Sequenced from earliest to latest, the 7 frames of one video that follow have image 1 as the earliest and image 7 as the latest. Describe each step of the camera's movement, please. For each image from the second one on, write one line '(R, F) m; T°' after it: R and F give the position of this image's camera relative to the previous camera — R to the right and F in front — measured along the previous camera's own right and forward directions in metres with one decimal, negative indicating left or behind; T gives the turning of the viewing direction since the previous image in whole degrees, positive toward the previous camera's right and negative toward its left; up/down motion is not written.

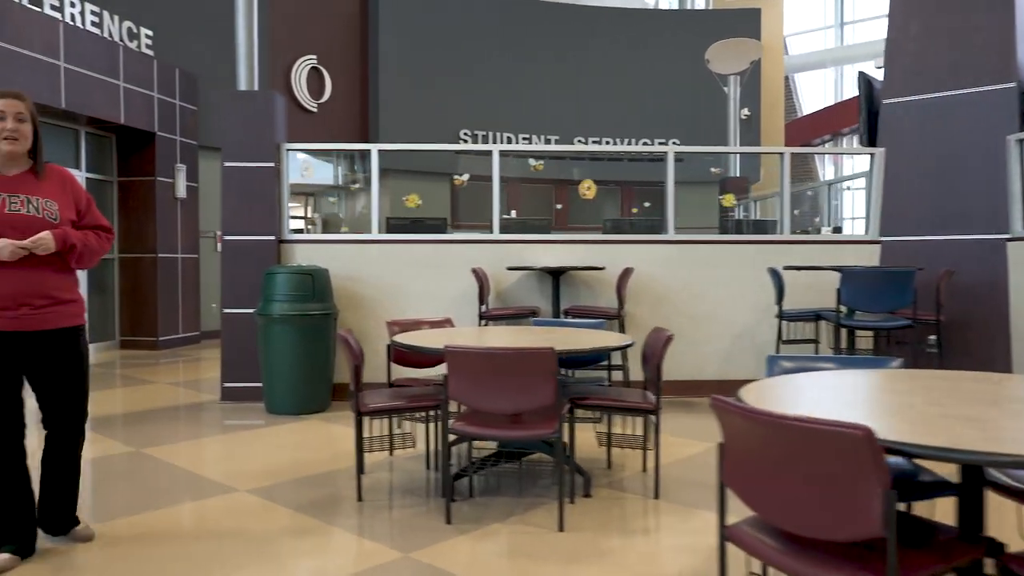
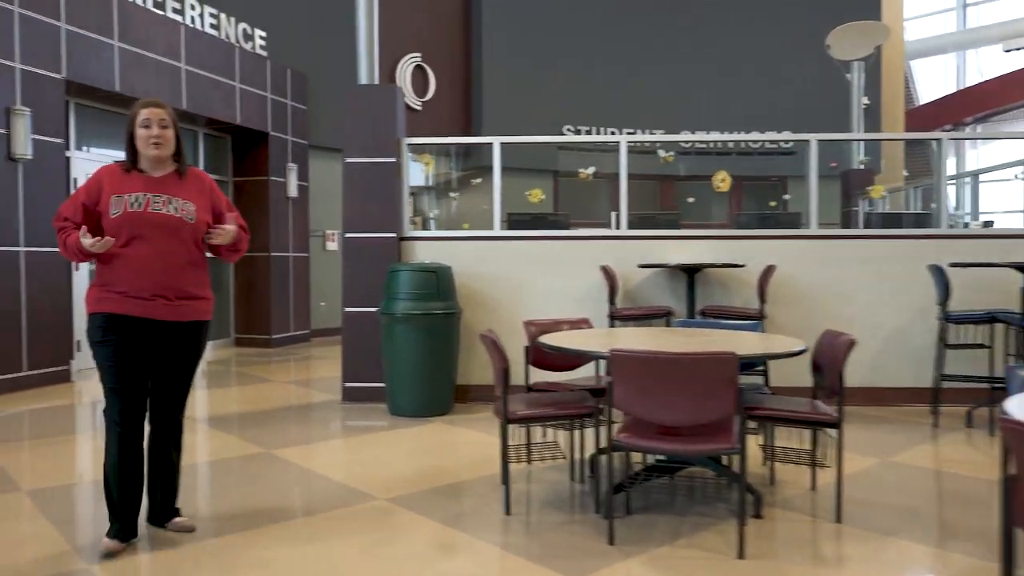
(-0.3, +0.3) m; -6°
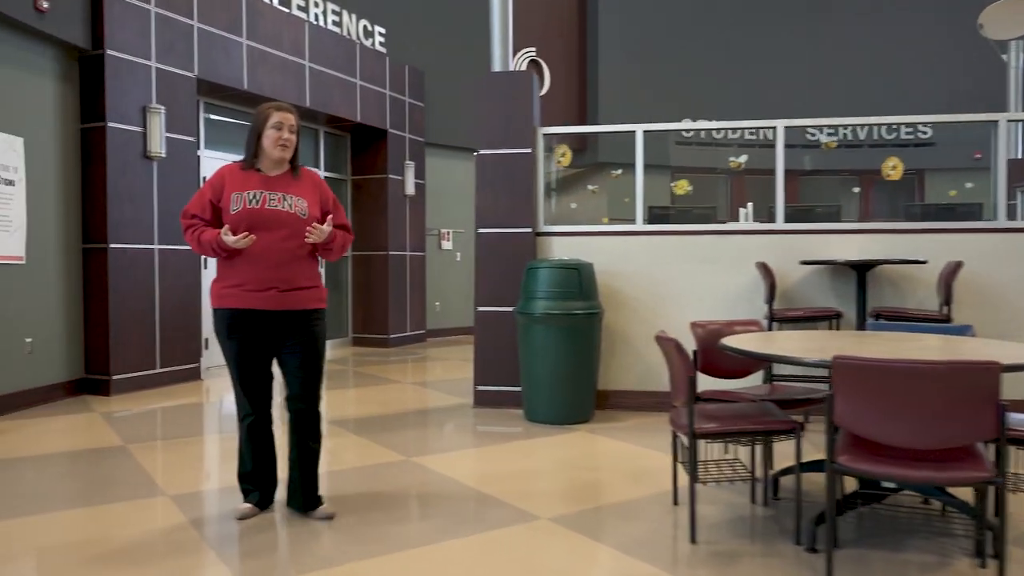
(-0.3, +0.3) m; -7°
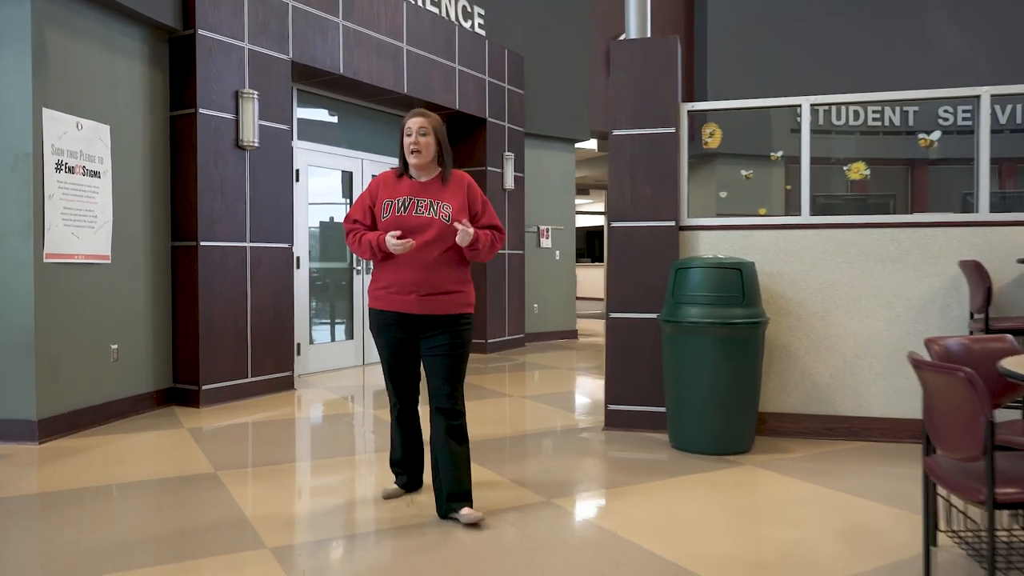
(-0.4, +0.7) m; -5°
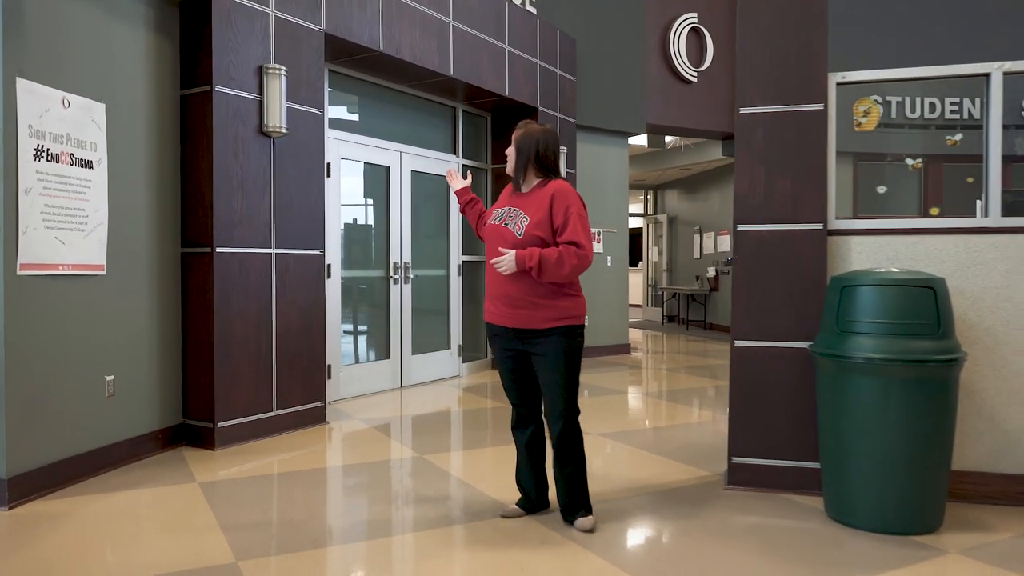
(-0.4, +1.0) m; -1°
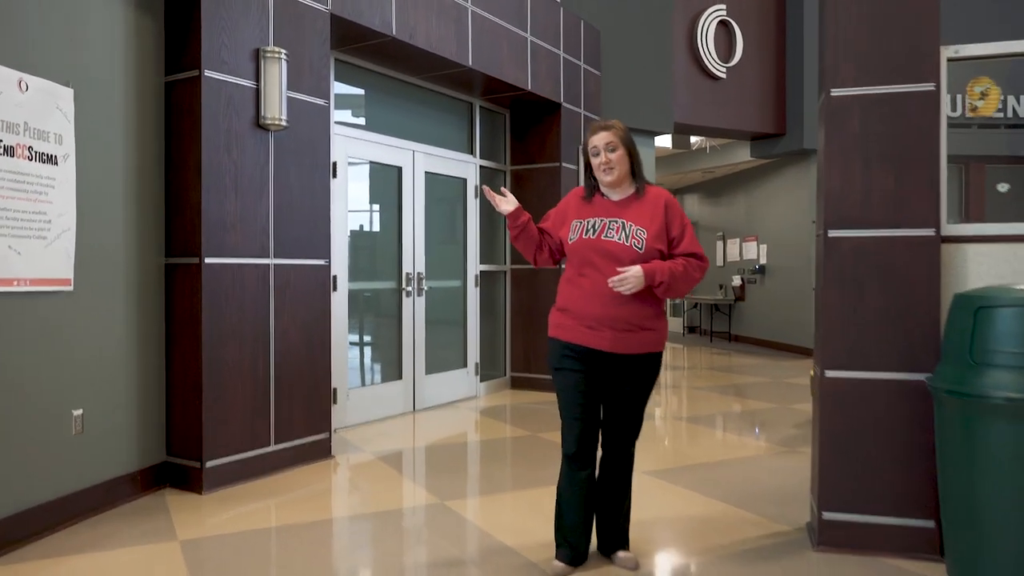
(-0.2, +0.6) m; 0°
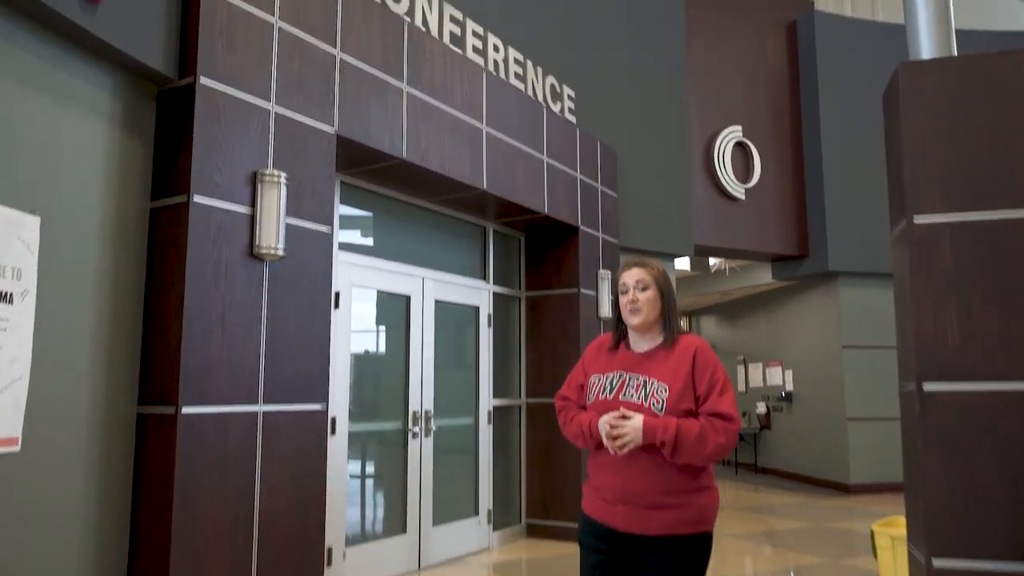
(-0.1, +0.5) m; 0°
